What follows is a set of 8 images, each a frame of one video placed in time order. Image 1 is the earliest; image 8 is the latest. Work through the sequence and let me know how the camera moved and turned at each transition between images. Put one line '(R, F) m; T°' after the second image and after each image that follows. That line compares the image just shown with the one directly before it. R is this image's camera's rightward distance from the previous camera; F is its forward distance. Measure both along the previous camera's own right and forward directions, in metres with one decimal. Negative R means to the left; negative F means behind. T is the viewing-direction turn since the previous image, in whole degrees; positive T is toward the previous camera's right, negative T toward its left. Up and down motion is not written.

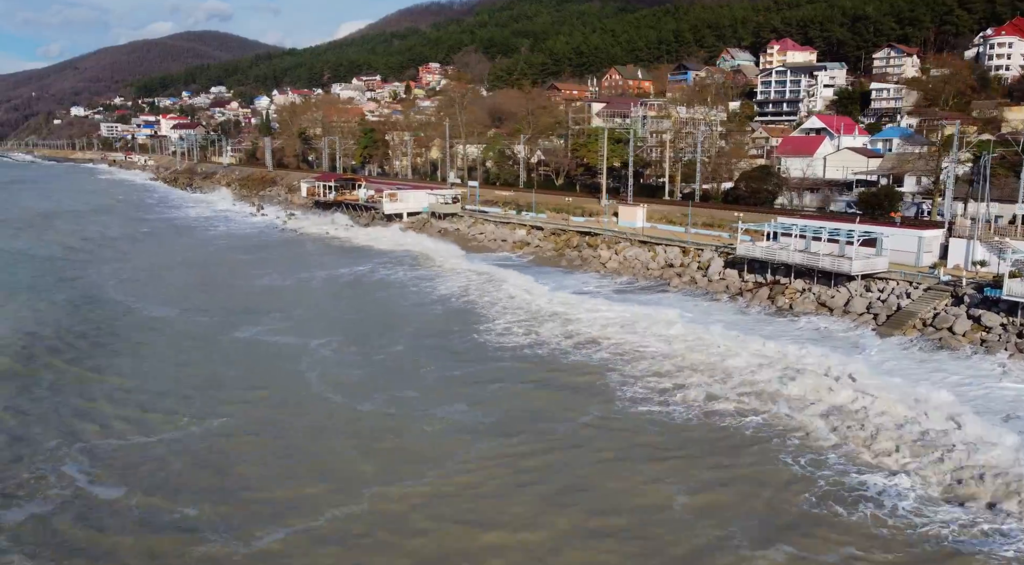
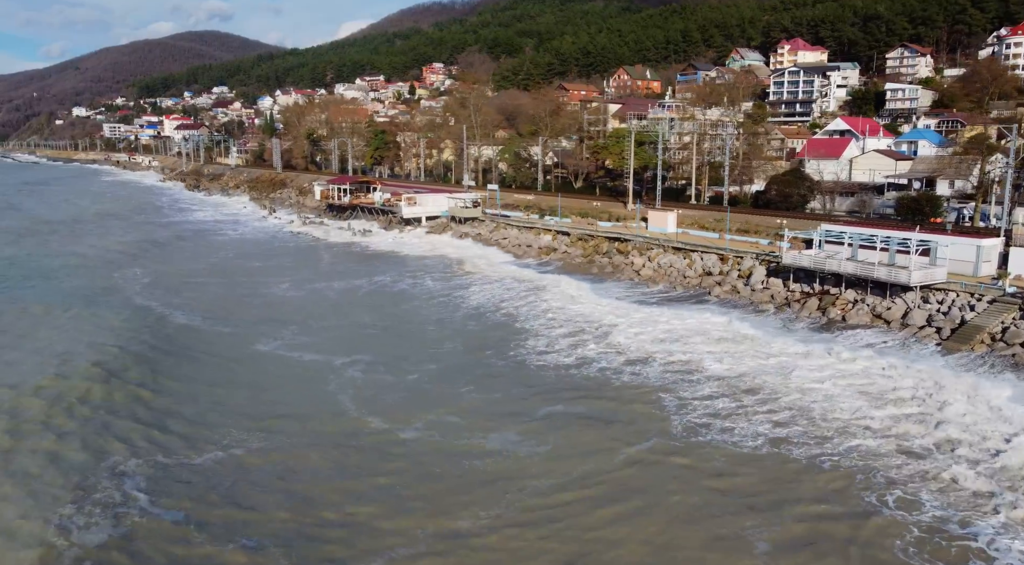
(-0.7, +0.5) m; 0°
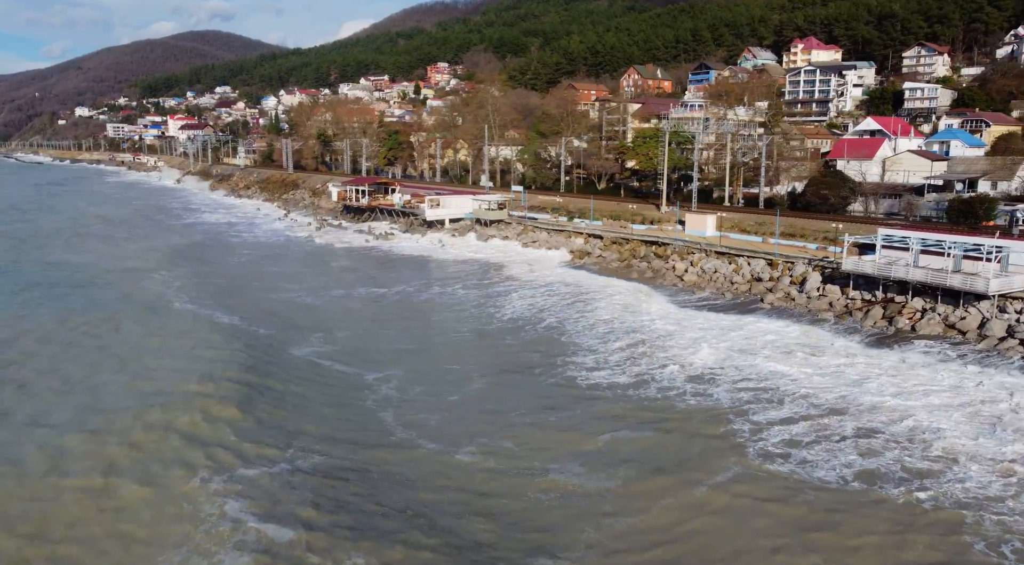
(-0.8, +0.7) m; 0°
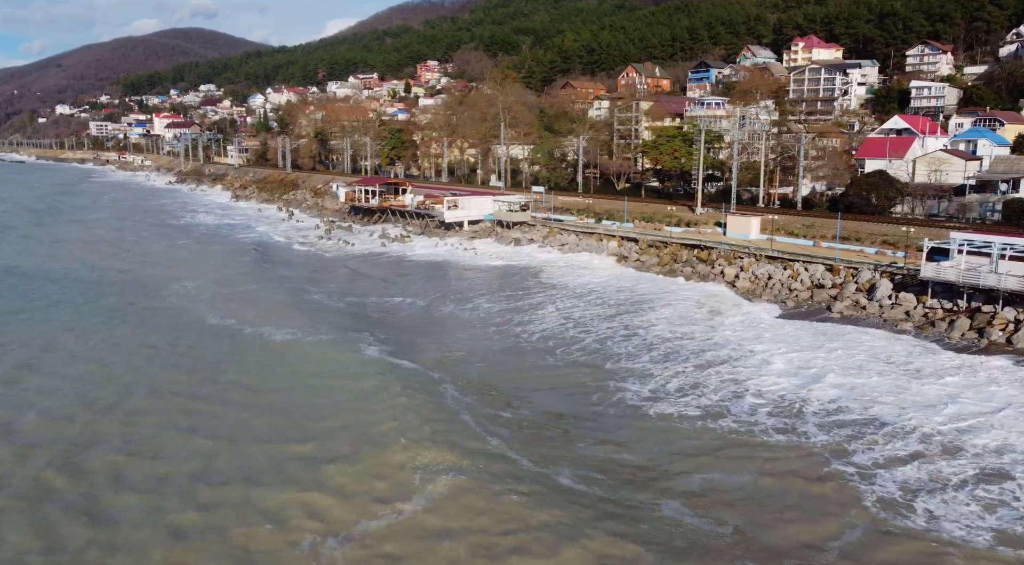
(-1.1, +1.0) m; +1°
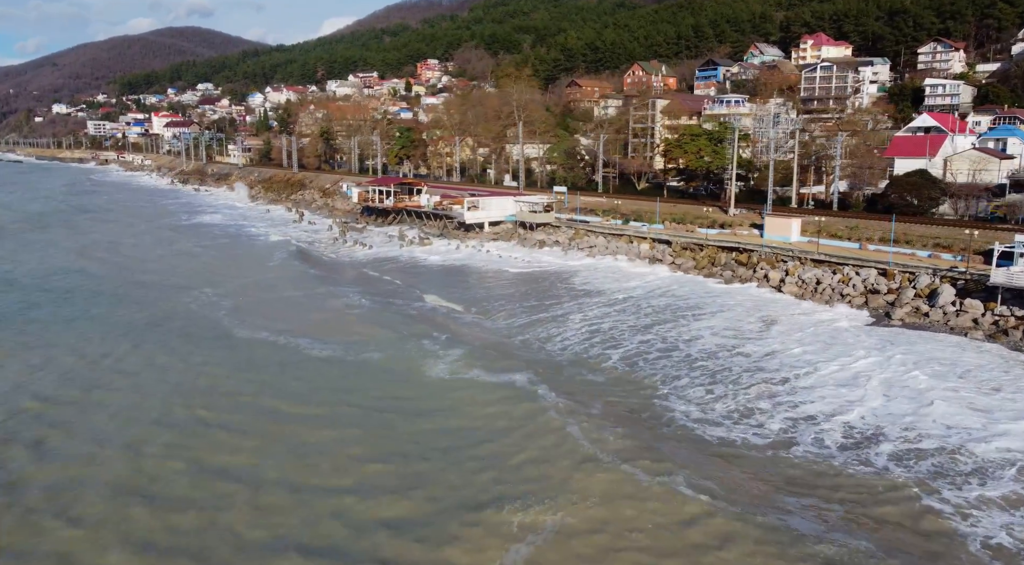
(-0.8, +0.8) m; 0°
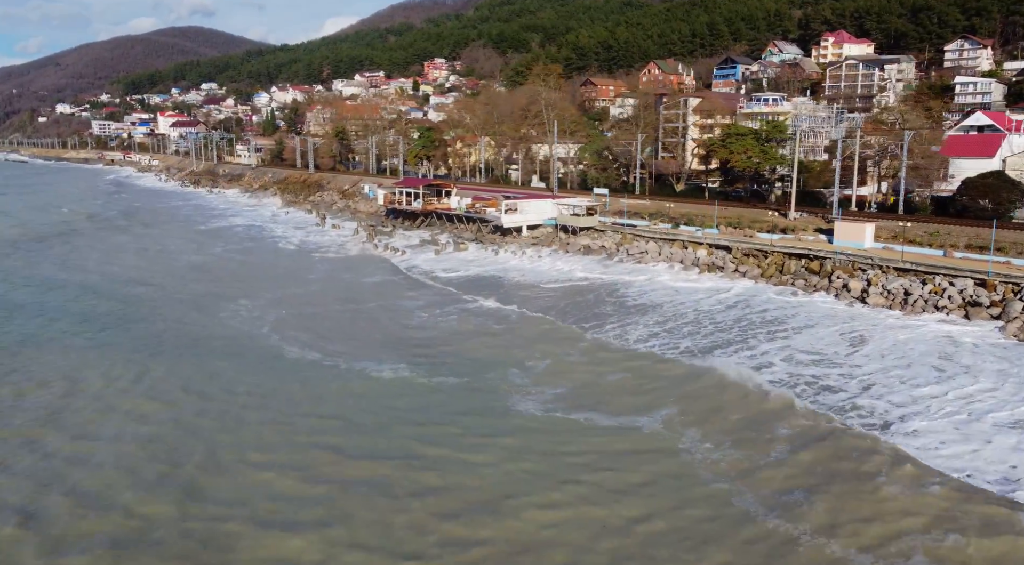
(-1.1, +1.2) m; 0°
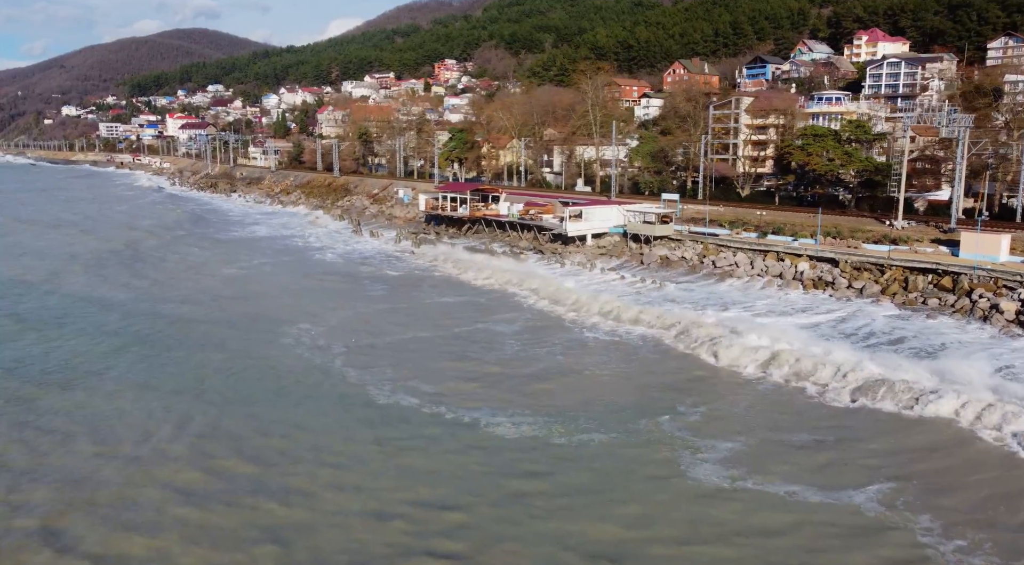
(-1.6, +1.9) m; 0°
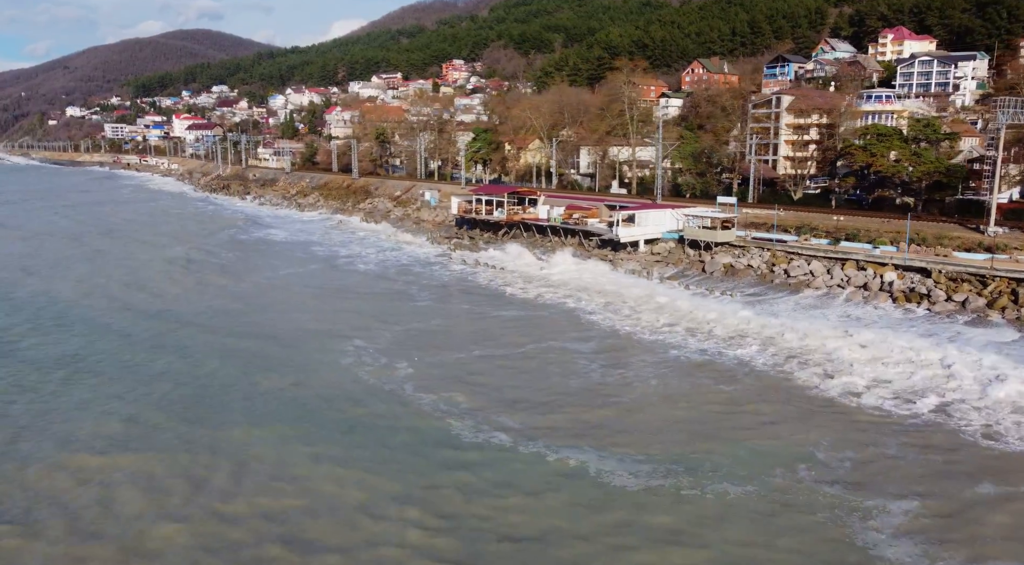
(-1.1, +1.4) m; 0°
